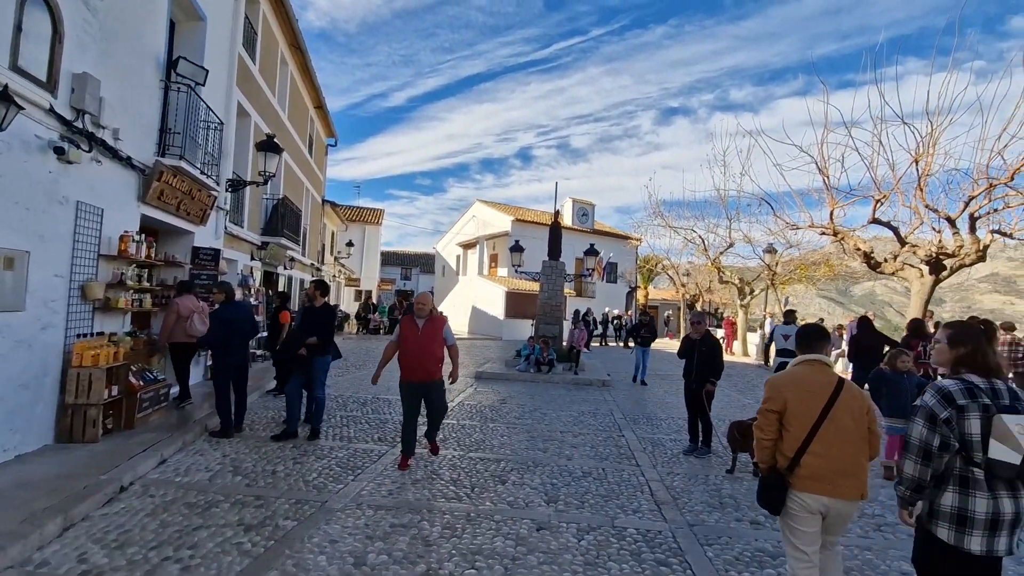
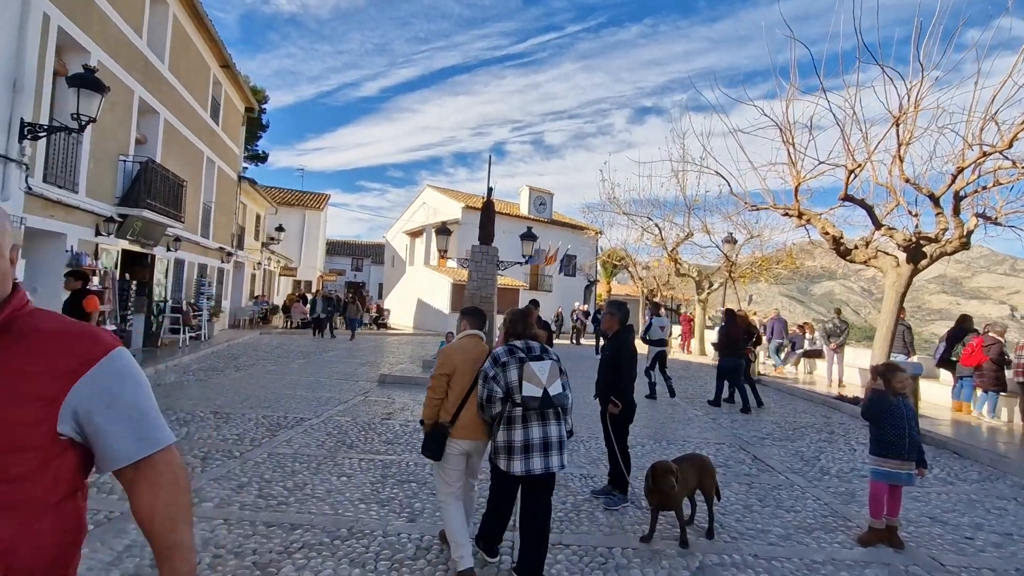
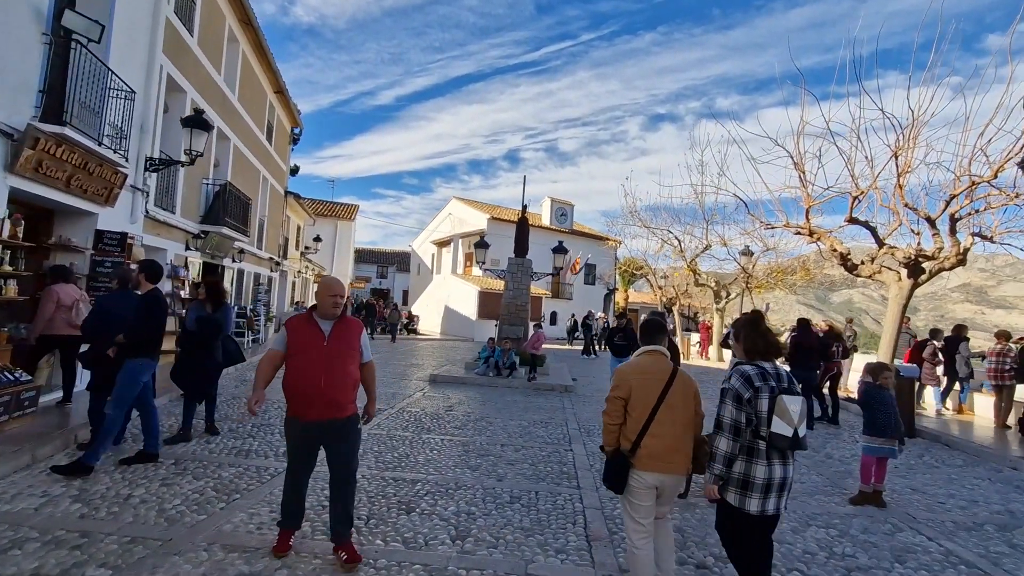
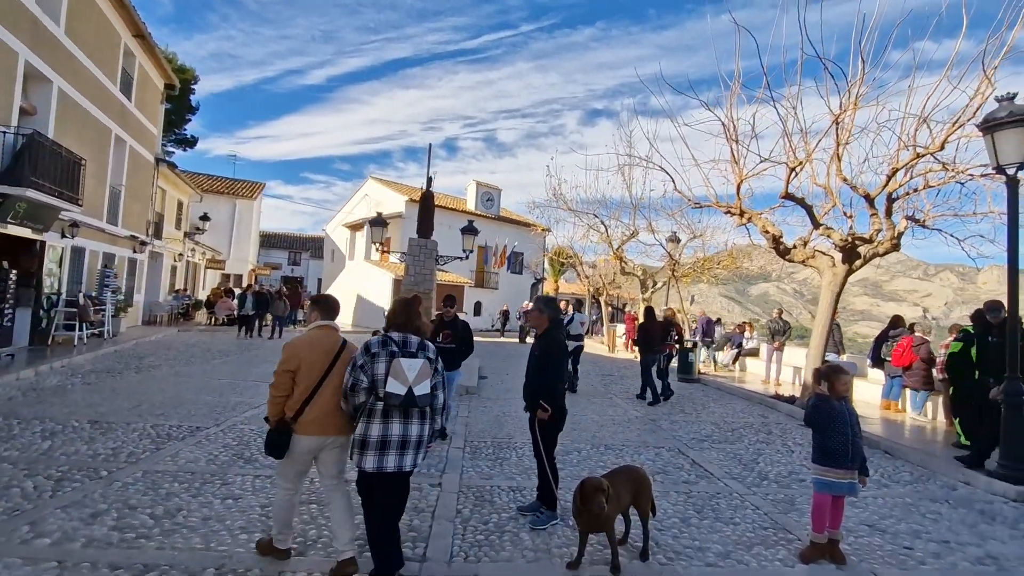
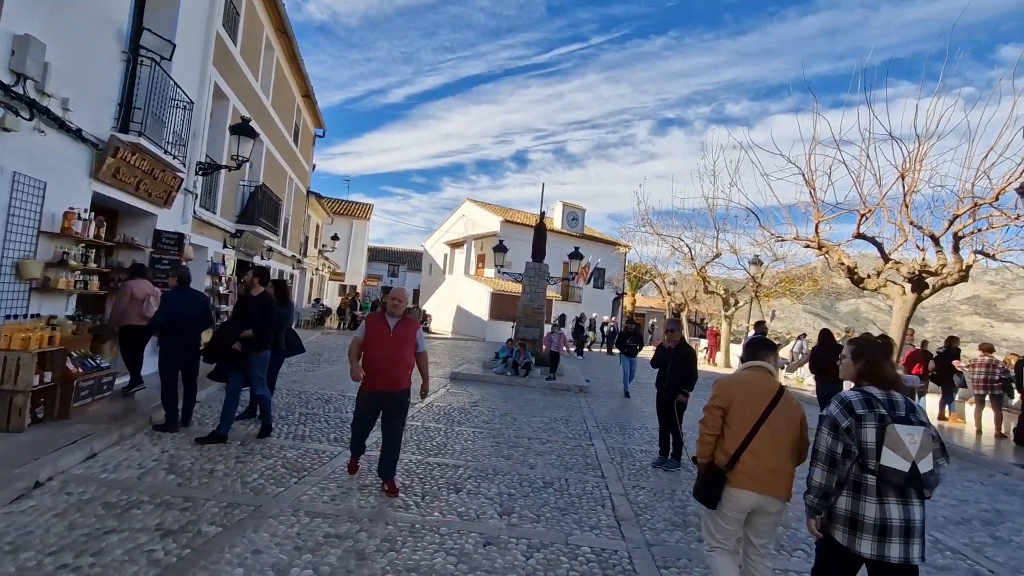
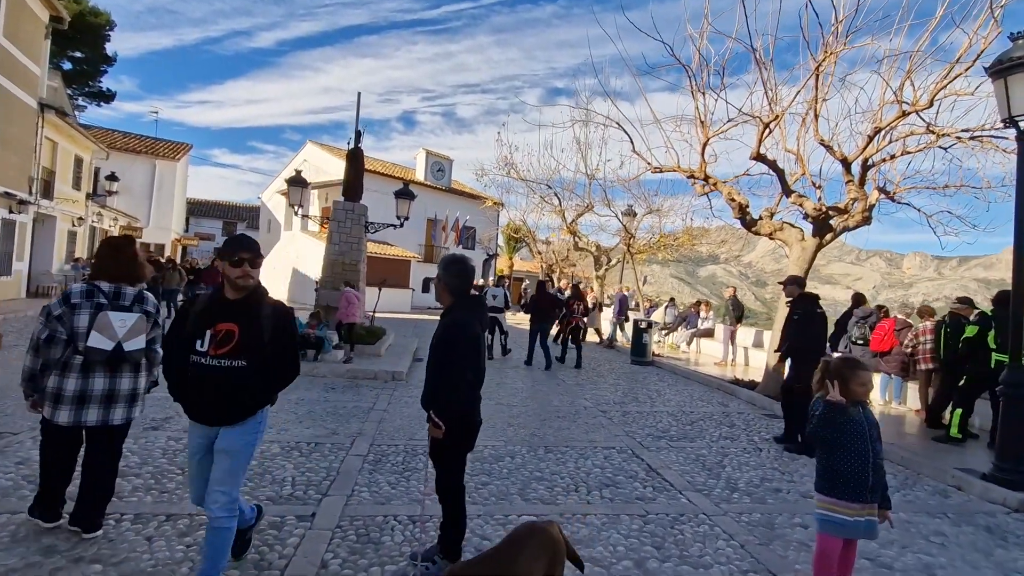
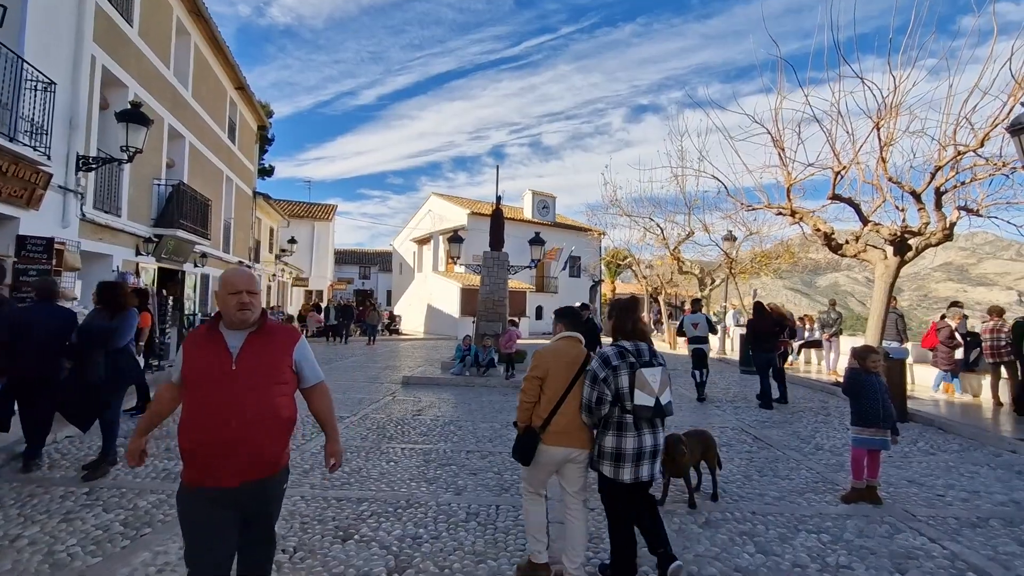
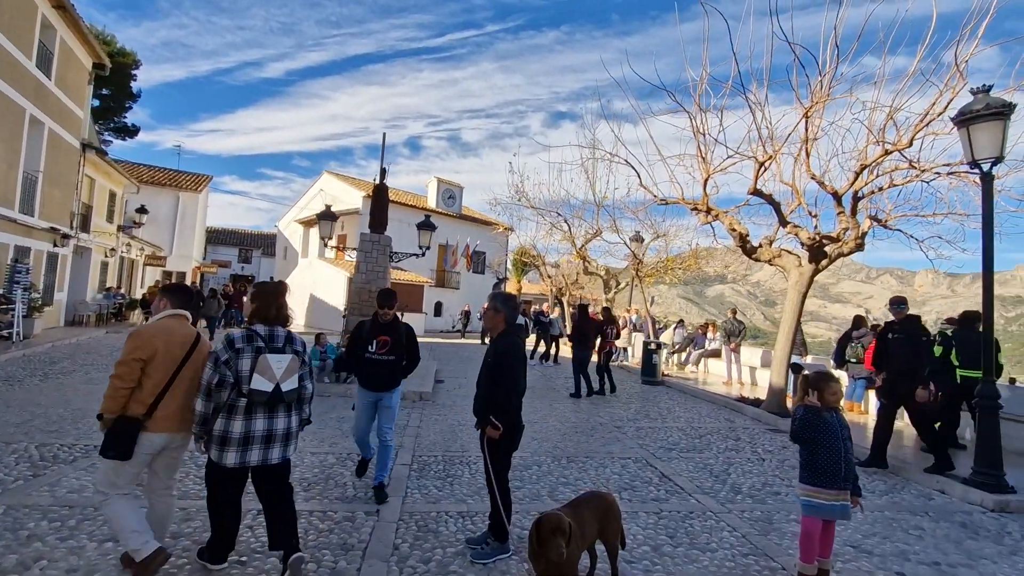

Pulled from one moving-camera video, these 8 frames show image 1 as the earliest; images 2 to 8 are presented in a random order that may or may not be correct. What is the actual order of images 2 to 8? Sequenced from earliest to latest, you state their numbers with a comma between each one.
5, 3, 7, 2, 4, 8, 6
